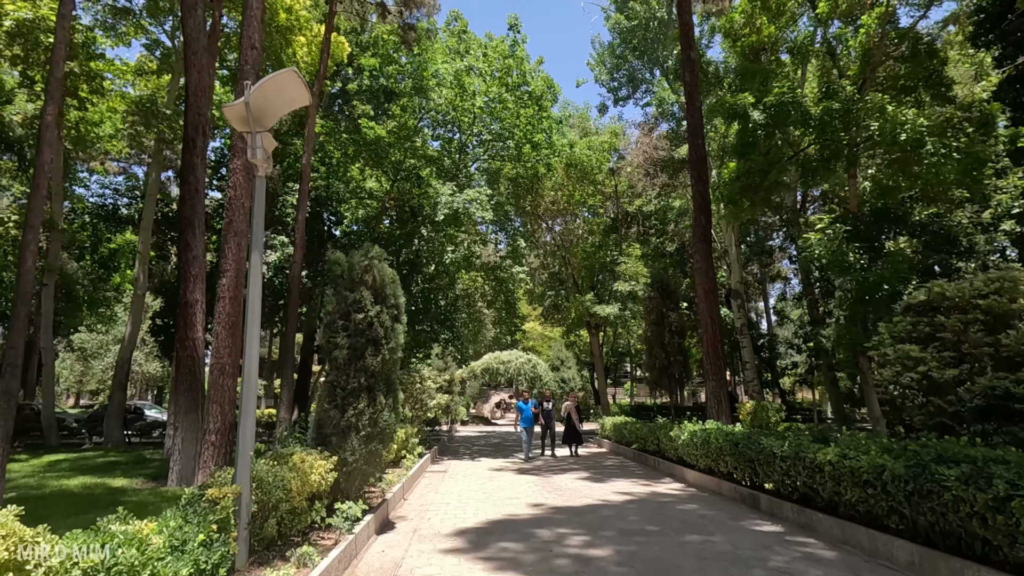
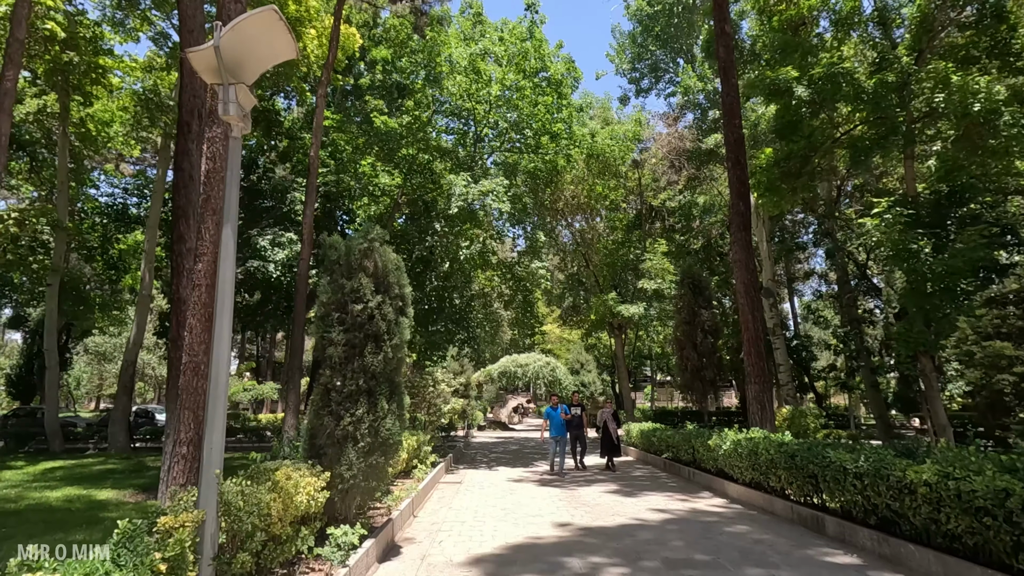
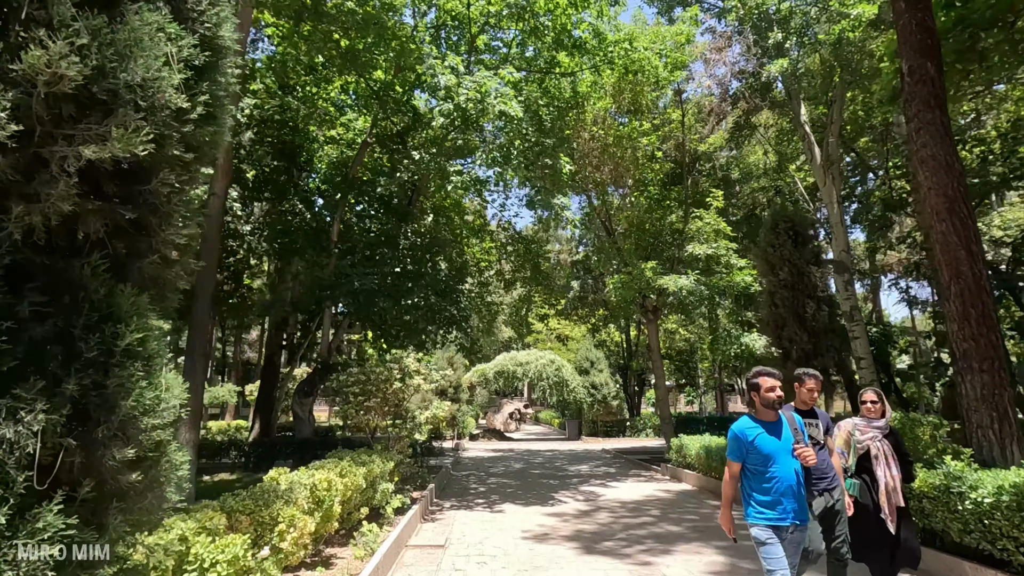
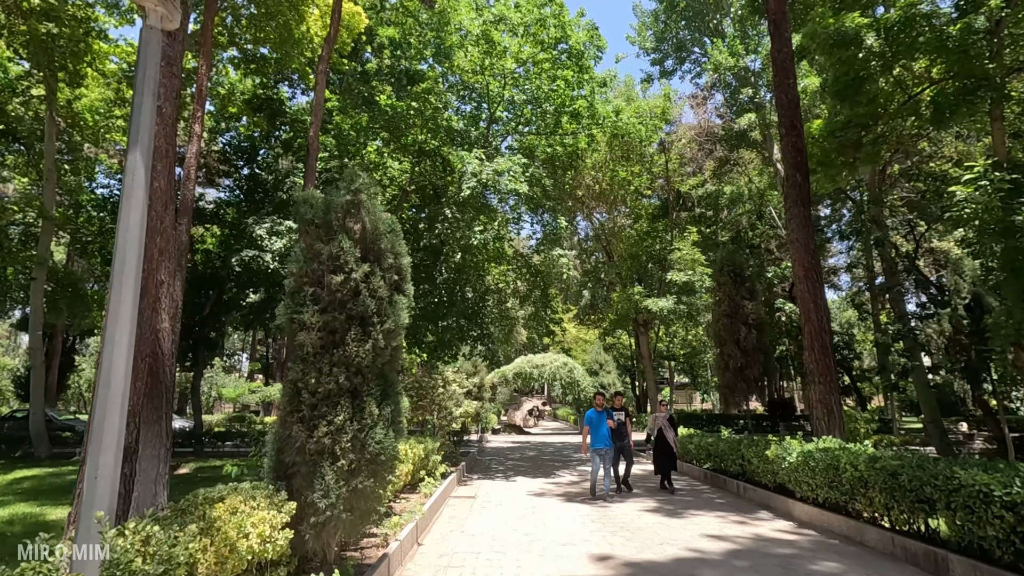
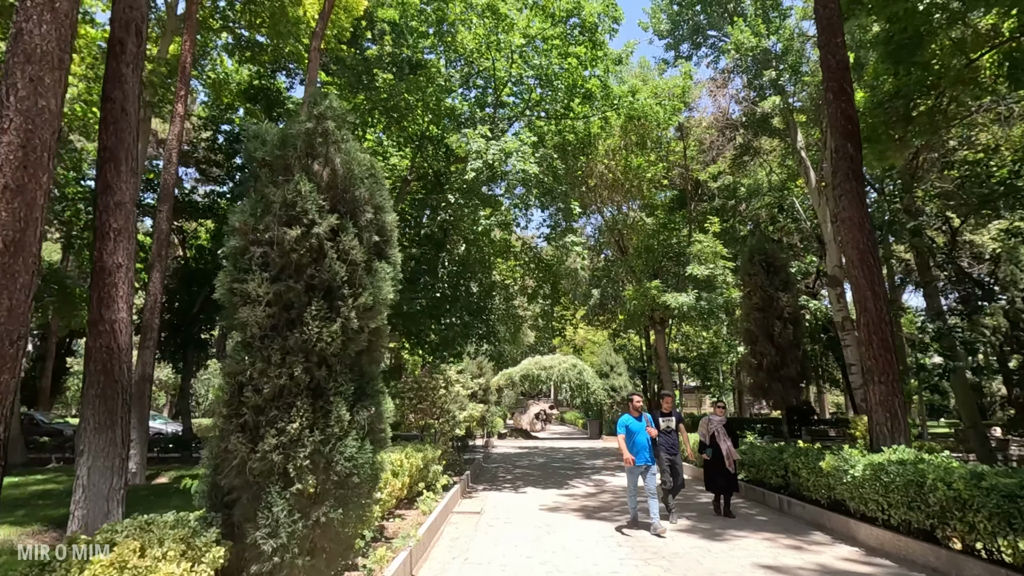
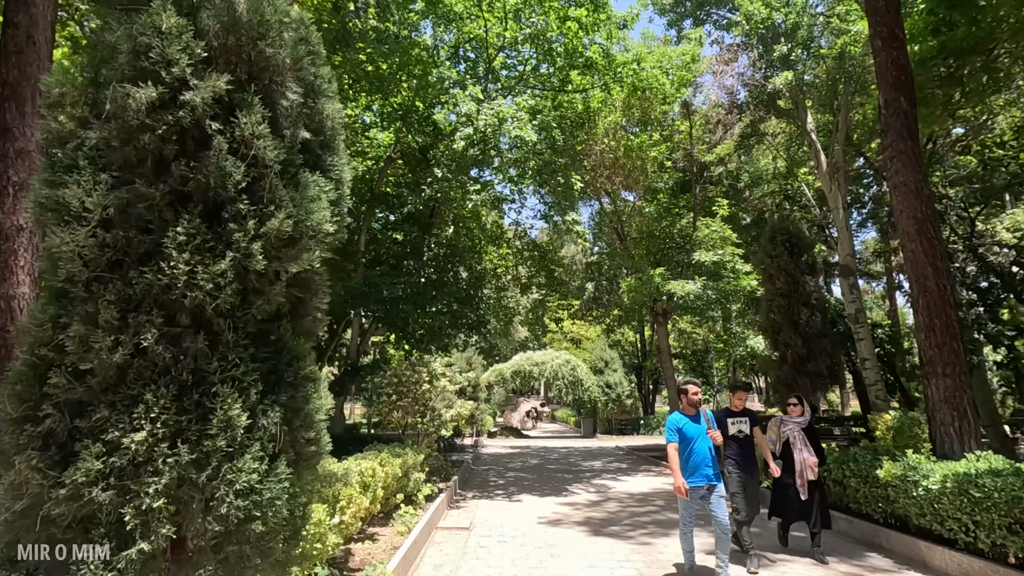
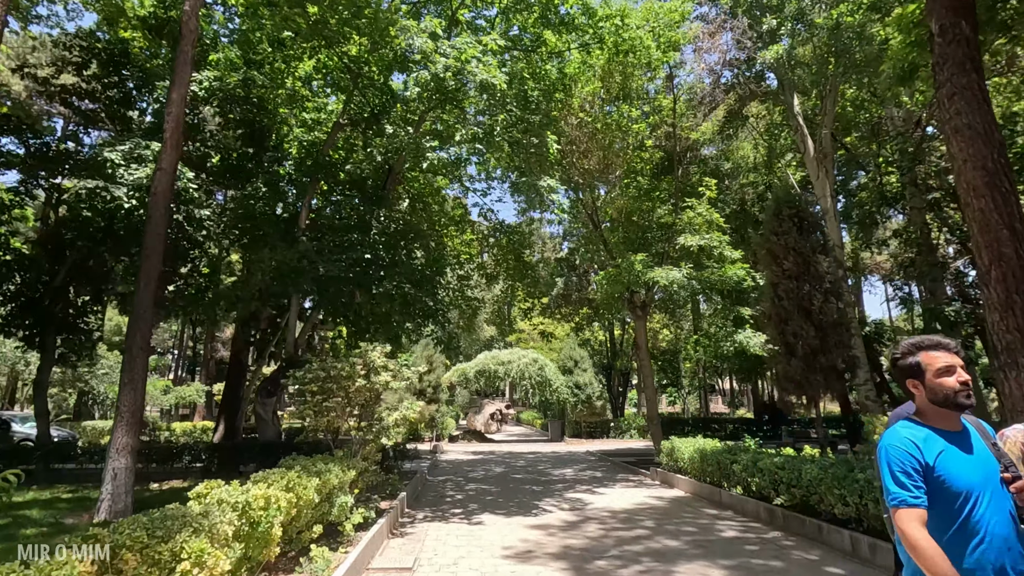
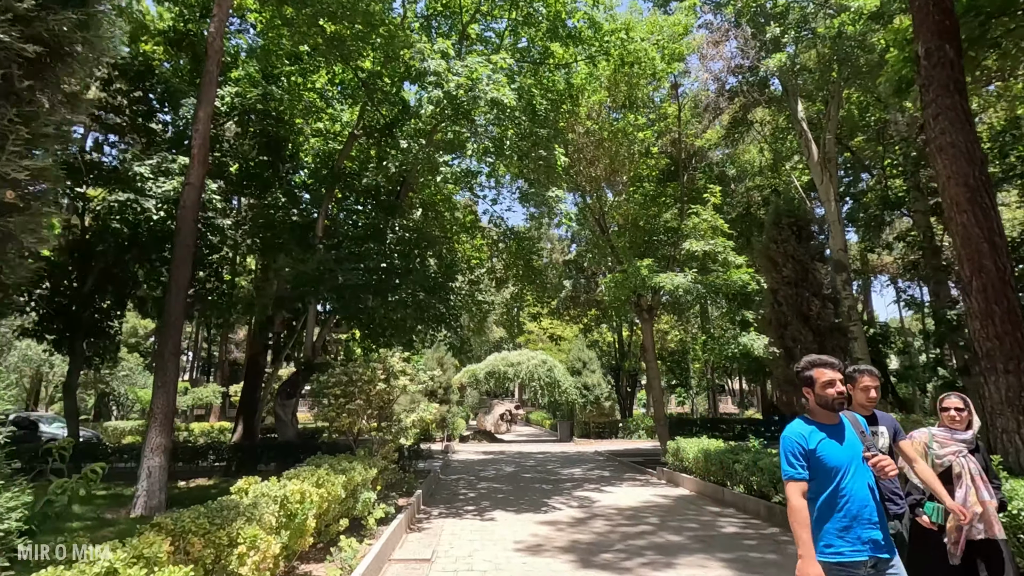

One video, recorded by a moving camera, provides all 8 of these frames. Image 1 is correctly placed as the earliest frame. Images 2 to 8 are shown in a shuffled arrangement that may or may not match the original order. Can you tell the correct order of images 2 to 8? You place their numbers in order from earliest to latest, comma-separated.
2, 4, 5, 6, 3, 8, 7
